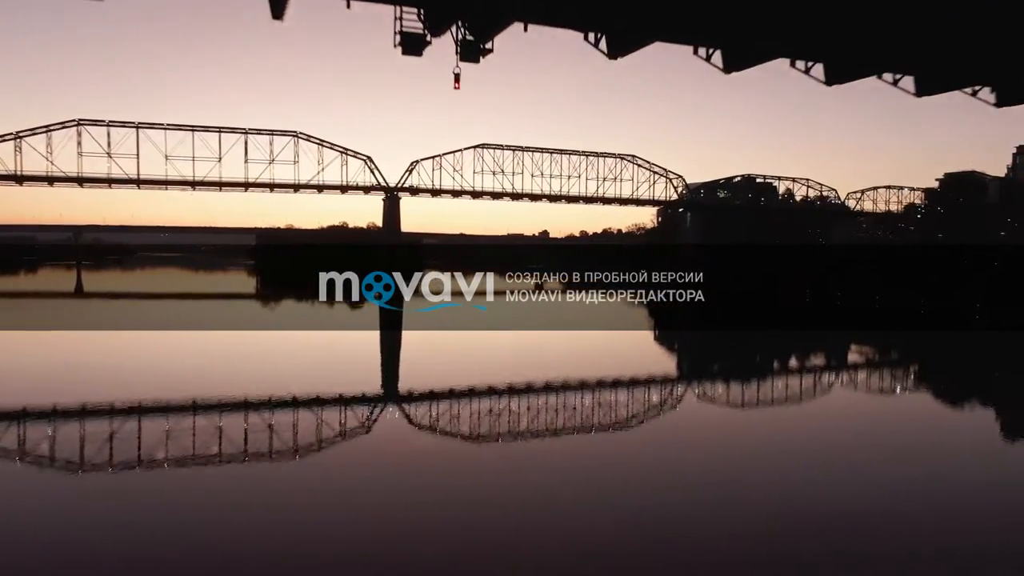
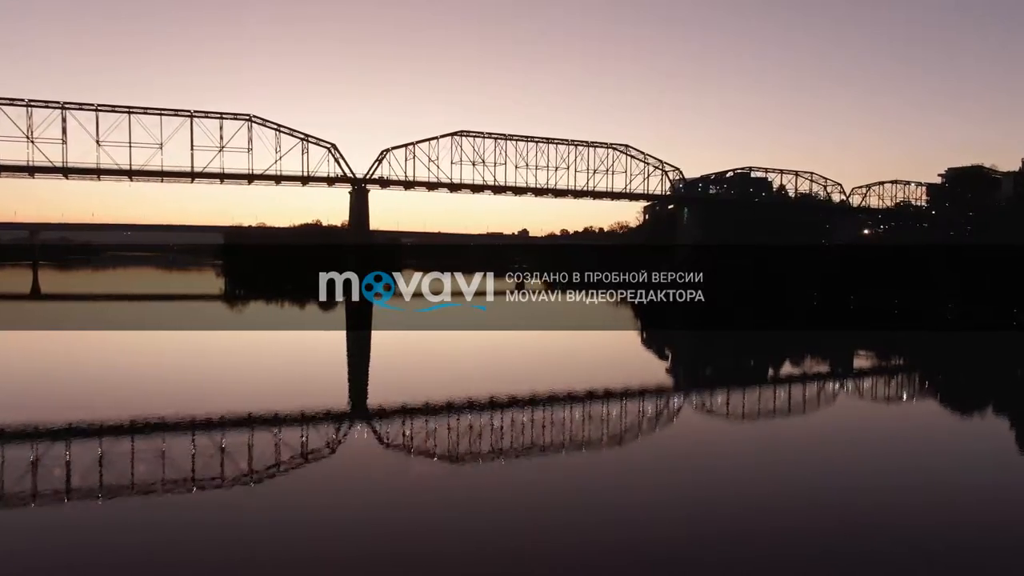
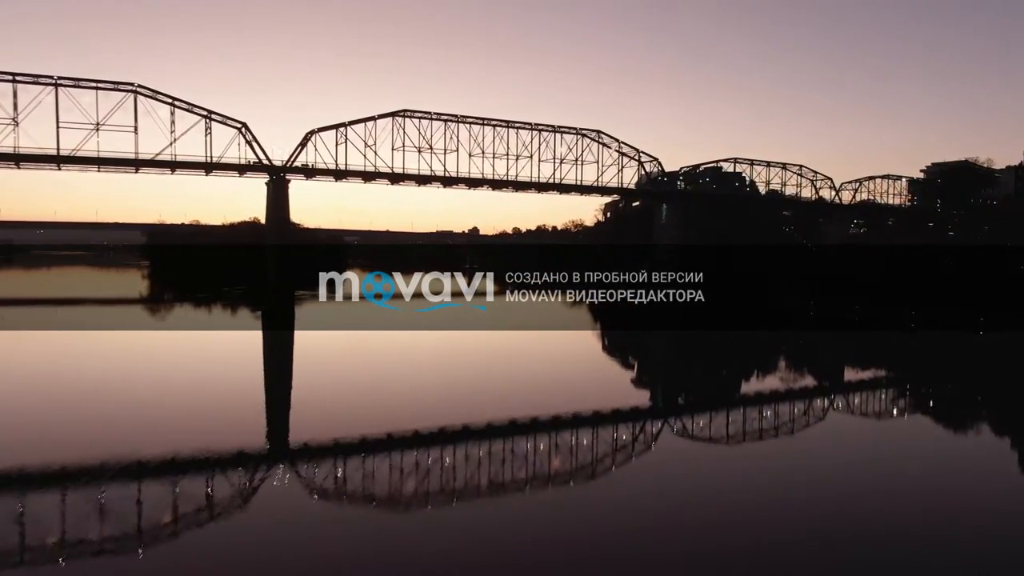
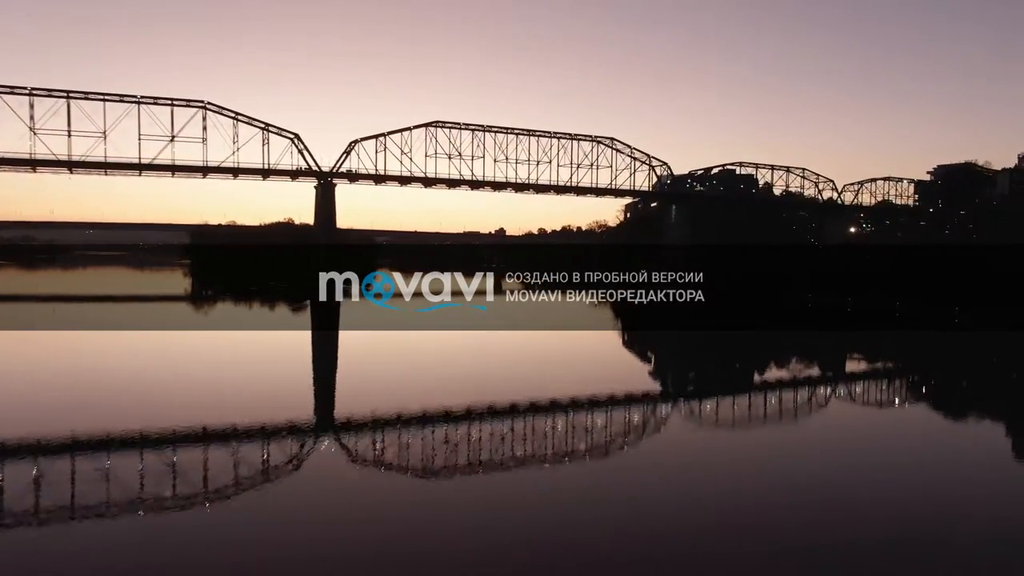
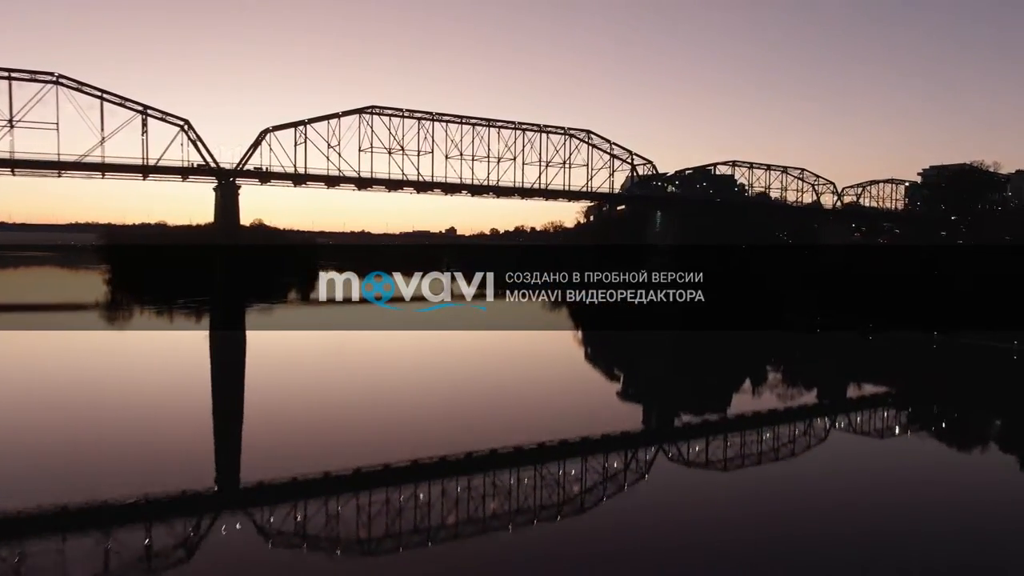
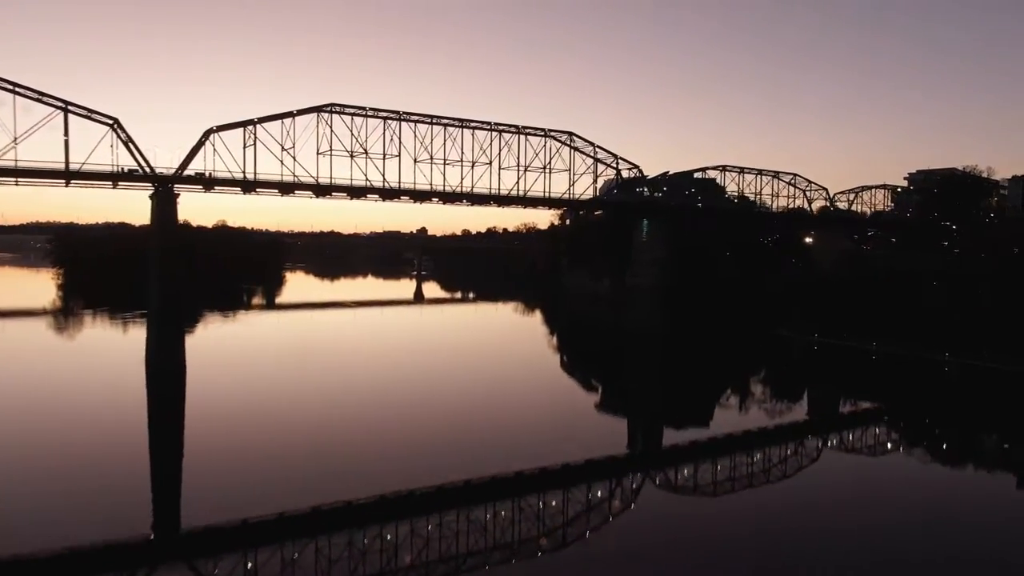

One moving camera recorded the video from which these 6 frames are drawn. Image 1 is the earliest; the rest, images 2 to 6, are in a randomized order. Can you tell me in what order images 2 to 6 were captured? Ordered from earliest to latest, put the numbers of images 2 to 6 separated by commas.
2, 4, 3, 5, 6
